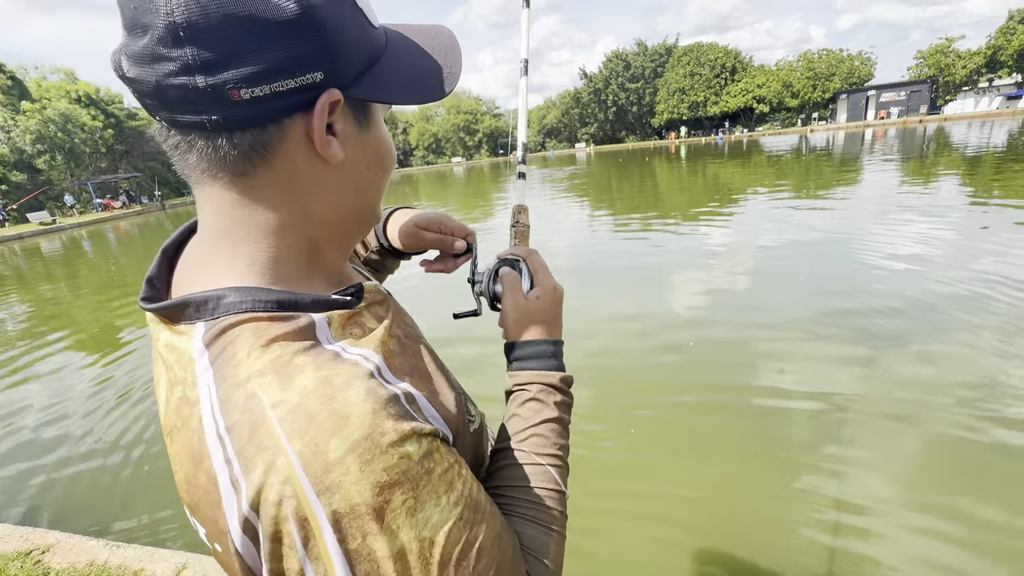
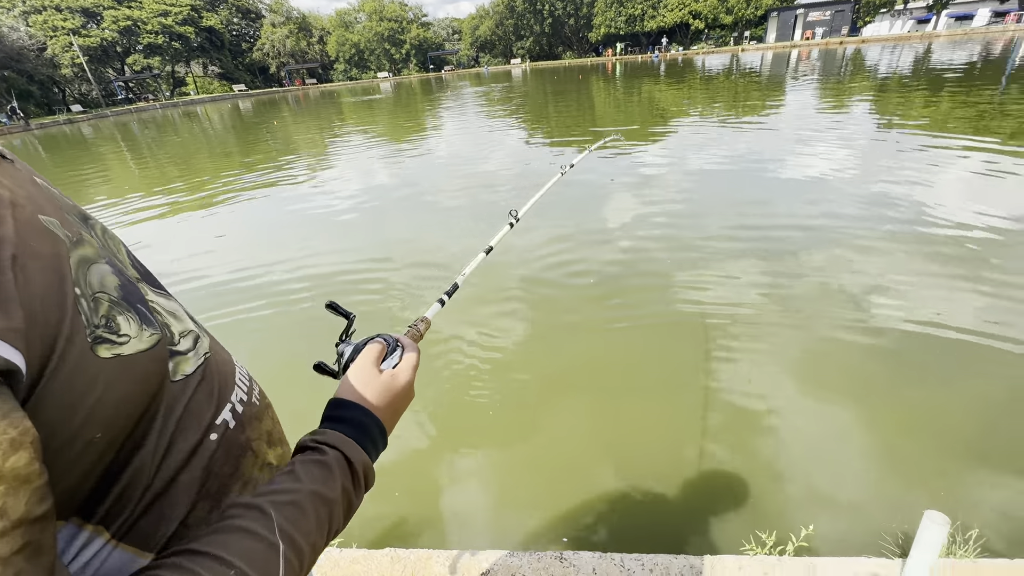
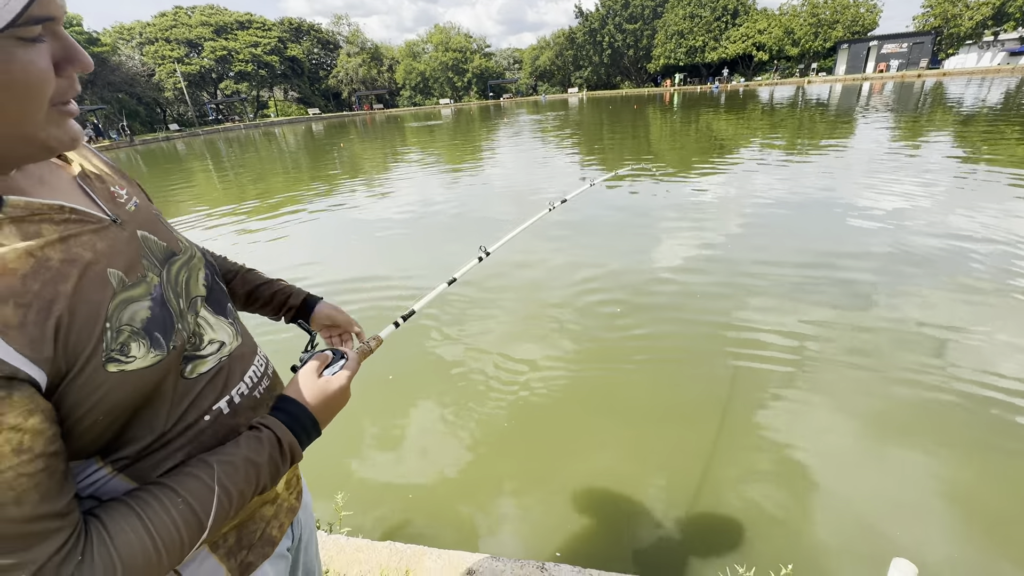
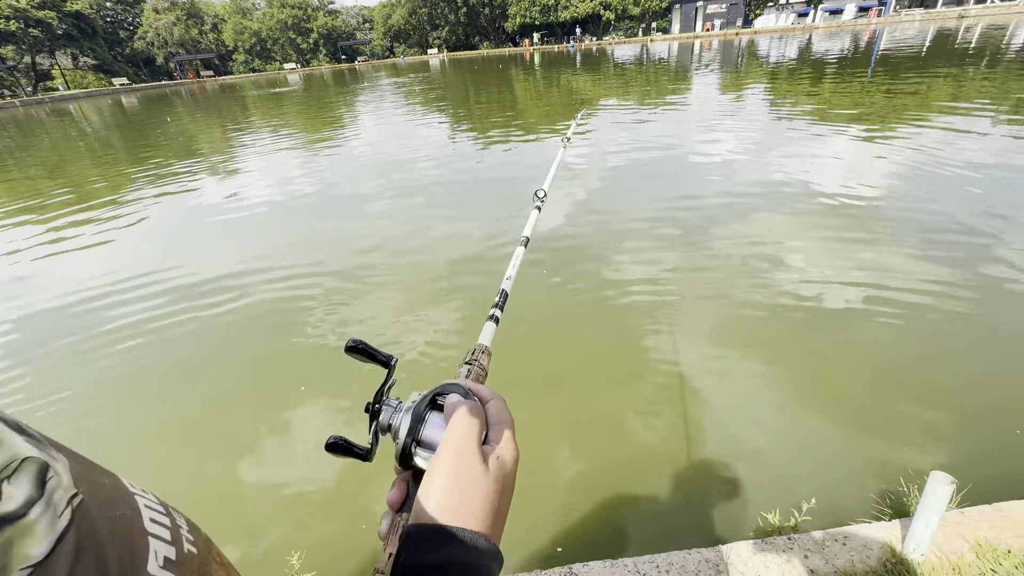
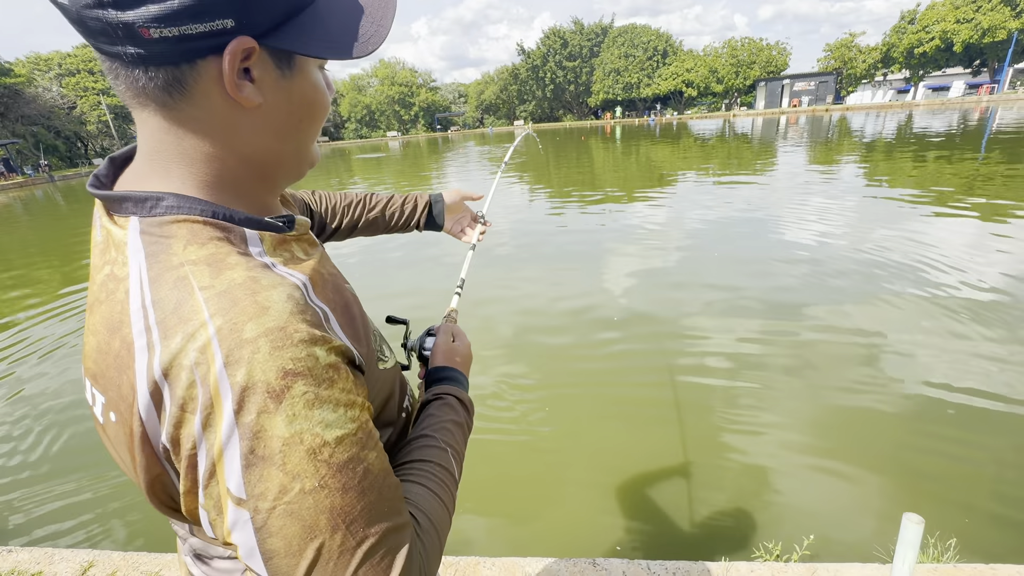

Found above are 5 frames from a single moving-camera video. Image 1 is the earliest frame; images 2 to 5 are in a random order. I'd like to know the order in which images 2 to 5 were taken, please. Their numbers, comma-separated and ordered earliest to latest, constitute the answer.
5, 3, 2, 4
